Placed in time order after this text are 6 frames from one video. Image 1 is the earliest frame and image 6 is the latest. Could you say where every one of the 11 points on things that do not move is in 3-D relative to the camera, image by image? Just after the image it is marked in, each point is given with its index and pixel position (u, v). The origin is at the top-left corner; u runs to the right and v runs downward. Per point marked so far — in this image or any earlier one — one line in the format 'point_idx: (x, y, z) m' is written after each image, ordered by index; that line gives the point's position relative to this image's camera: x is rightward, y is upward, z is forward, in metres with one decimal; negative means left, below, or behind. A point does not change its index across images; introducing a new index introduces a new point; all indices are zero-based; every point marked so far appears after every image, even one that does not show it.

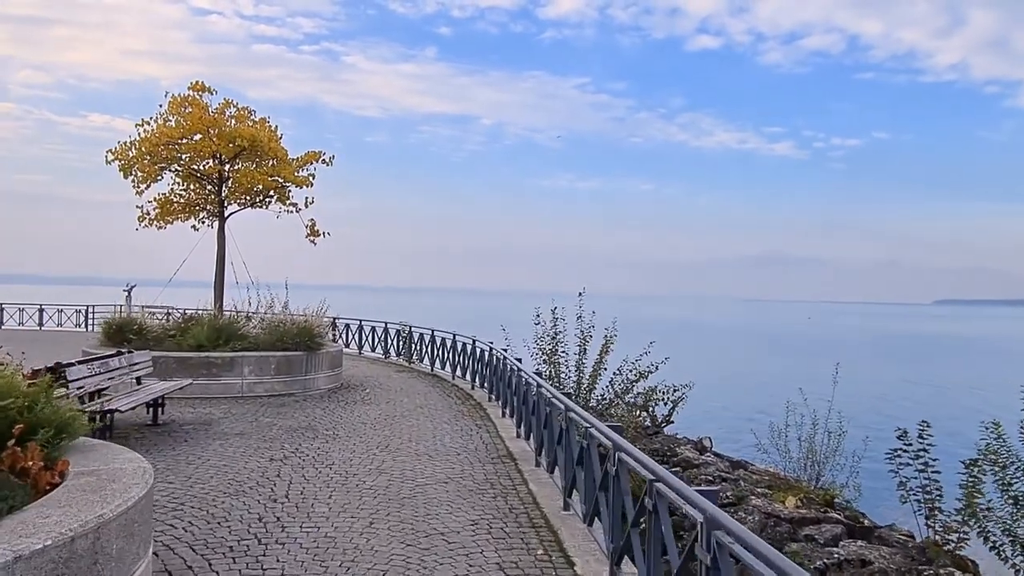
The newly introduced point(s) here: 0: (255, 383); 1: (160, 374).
0: (-3.9, -1.5, +12.6) m
1: (-5.2, -1.3, +12.1) m
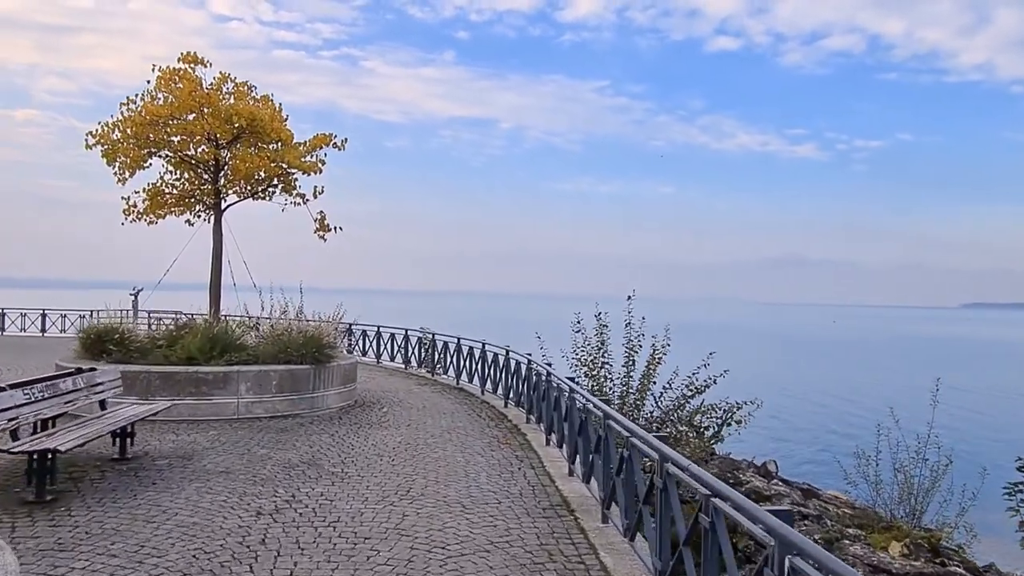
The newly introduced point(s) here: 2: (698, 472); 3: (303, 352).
0: (-3.4, -1.5, +10.7) m
1: (-4.6, -1.3, +10.3) m
2: (+1.0, -1.0, +4.7) m
3: (-2.9, -0.9, +11.4) m
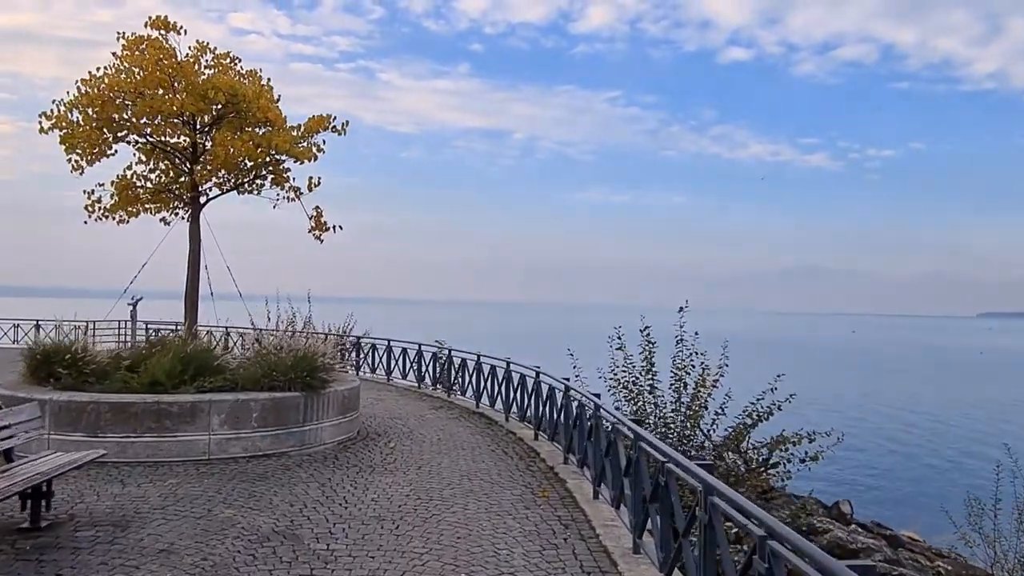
0: (-3.0, -1.6, +8.7) m
1: (-4.2, -1.4, +8.3) m
2: (+1.3, -1.1, +2.6) m
3: (-2.5, -1.0, +9.4) m
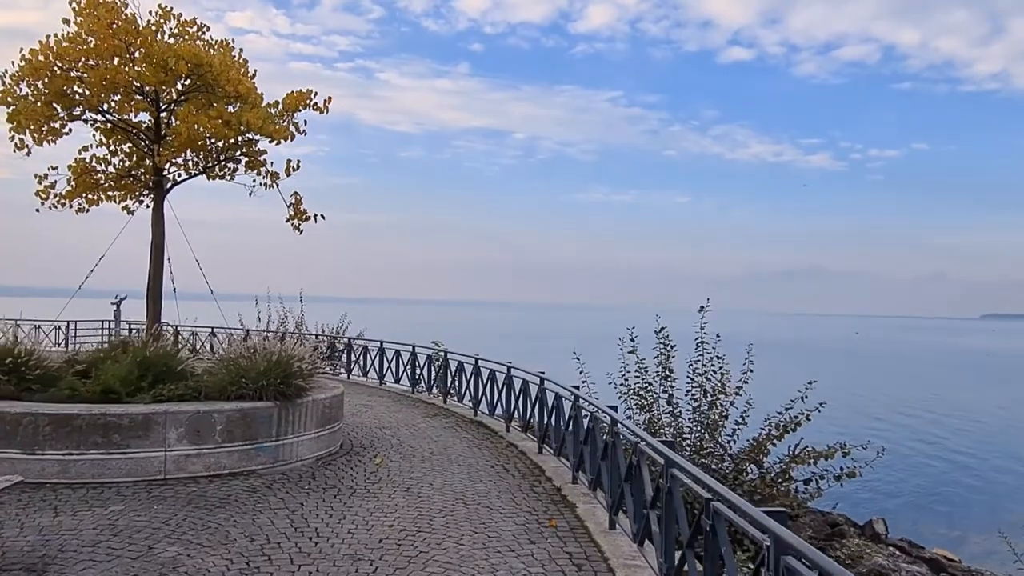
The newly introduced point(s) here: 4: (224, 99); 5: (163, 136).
0: (-3.0, -1.6, +7.5) m
1: (-4.2, -1.4, +7.2) m
2: (+1.3, -1.0, +1.5) m
3: (-2.5, -1.0, +8.2) m
4: (-3.2, +2.1, +9.1) m
5: (-4.0, +1.8, +9.5) m
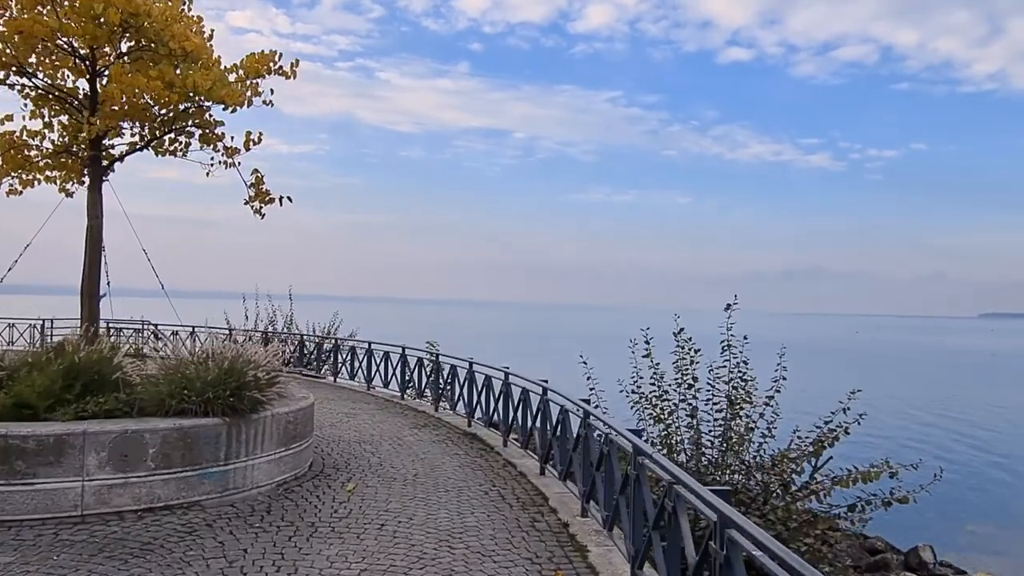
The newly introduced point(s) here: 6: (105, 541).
0: (-3.0, -1.5, +6.2) m
1: (-4.3, -1.3, +5.8) m
2: (+1.3, -1.0, +0.1) m
3: (-2.5, -0.9, +6.9) m
4: (-3.2, +2.2, +7.8) m
5: (-4.0, +1.8, +8.1) m
6: (-2.7, -1.7, +5.6) m
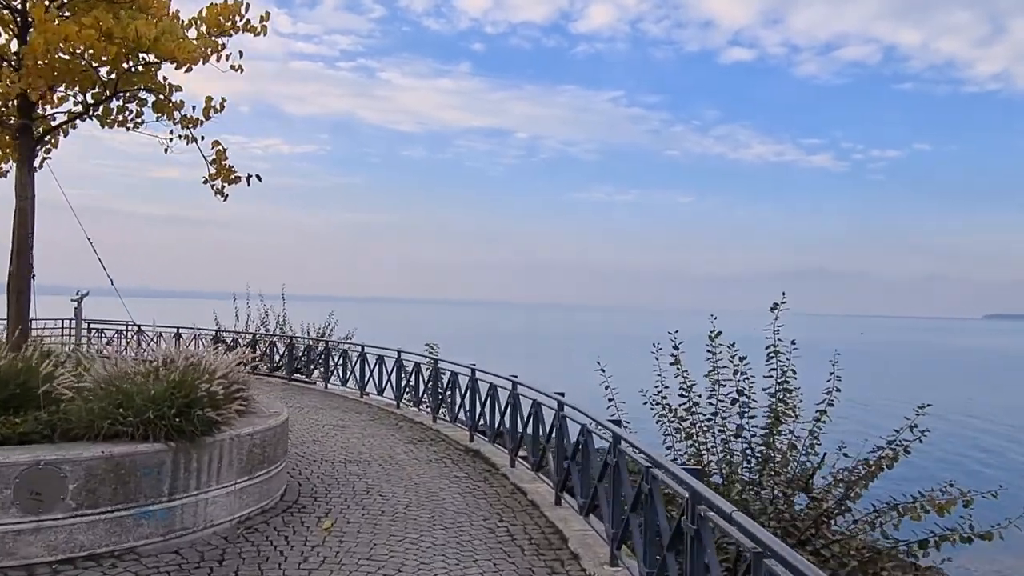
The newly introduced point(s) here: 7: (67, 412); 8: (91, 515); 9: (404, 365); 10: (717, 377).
0: (-2.9, -1.5, +4.9) m
1: (-4.2, -1.3, +4.5) m
2: (+1.4, -0.9, -1.2) m
3: (-2.4, -0.9, +5.6) m
4: (-3.1, +2.2, +6.5) m
5: (-3.9, +1.8, +6.8) m
6: (-2.7, -1.7, +4.3) m
7: (-3.0, -0.8, +5.6) m
8: (-2.6, -1.4, +5.1) m
9: (-1.8, -1.2, +13.4) m
10: (+2.1, -0.9, +8.8) m
